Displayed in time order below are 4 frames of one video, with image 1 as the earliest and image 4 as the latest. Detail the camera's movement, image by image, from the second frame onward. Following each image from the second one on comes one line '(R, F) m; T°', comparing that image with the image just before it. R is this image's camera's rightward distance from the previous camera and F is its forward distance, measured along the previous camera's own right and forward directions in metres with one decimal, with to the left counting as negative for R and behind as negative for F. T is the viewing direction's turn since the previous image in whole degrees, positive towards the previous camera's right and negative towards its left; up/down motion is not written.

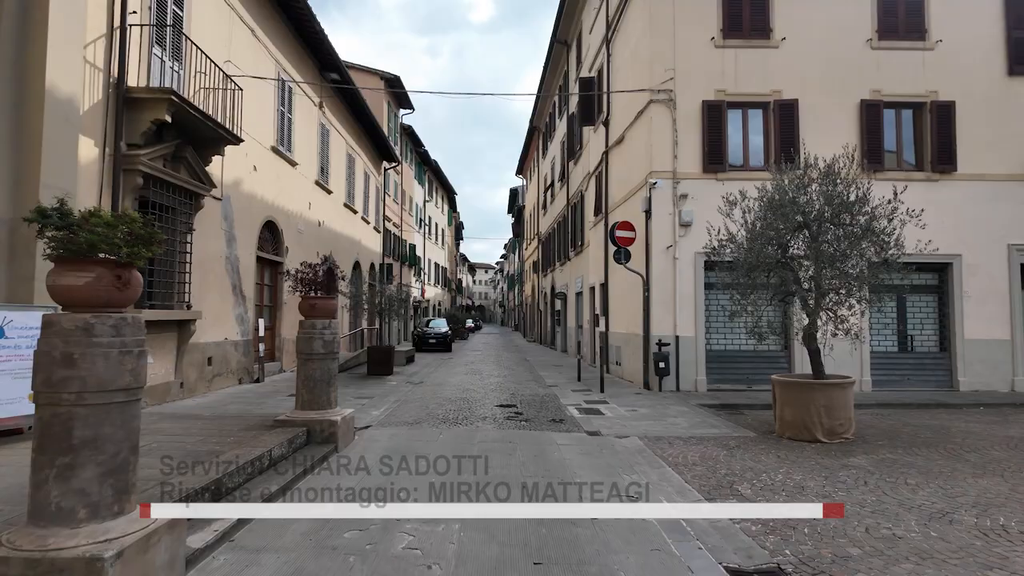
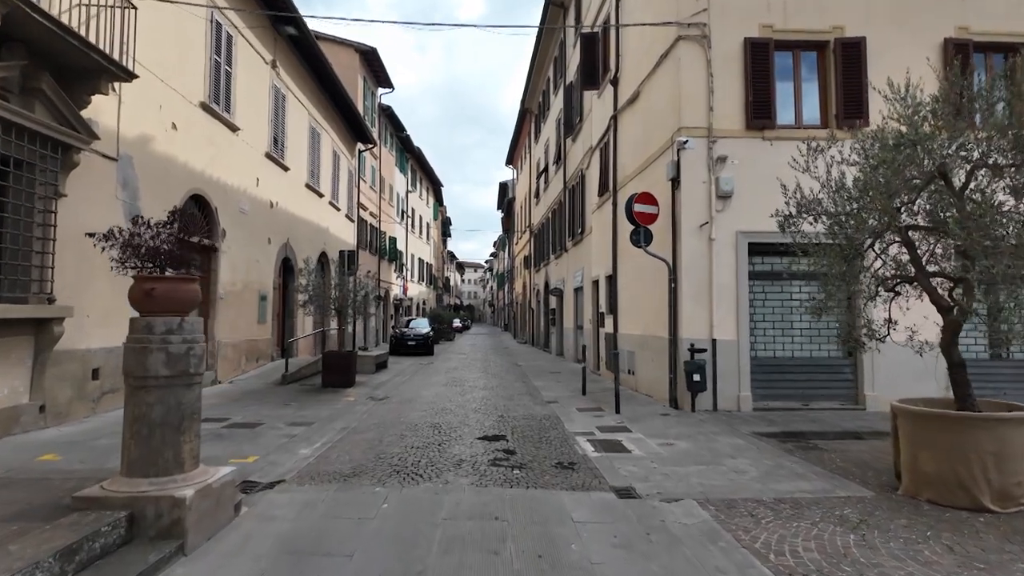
(0.0, +2.9) m; +1°
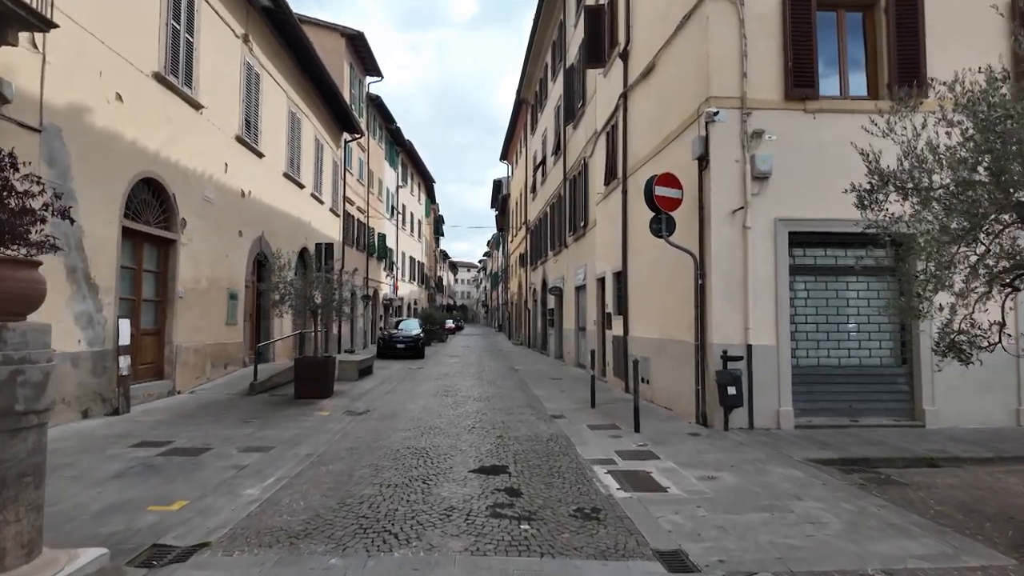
(-0.1, +1.5) m; +1°
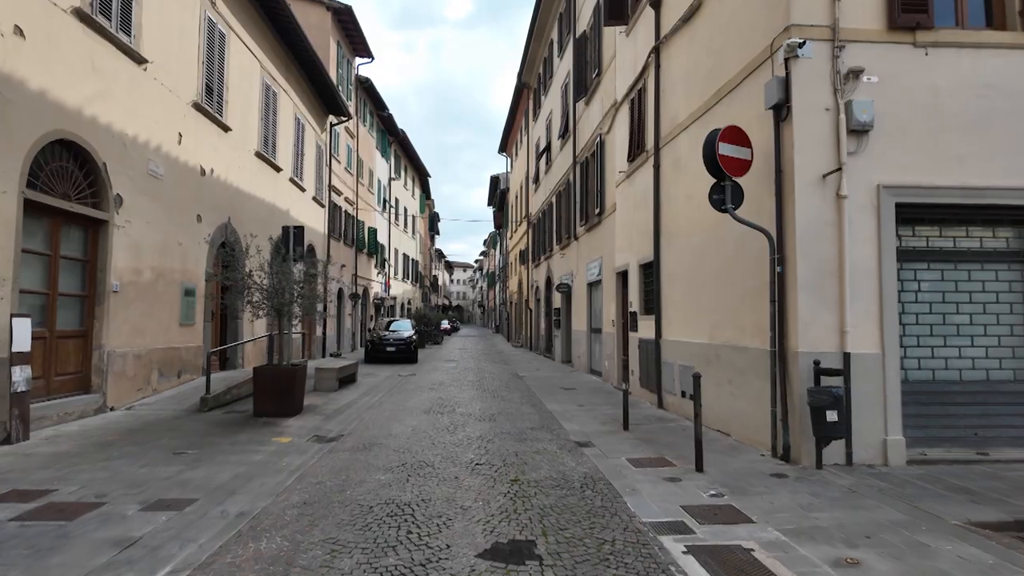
(-0.2, +2.1) m; 0°
